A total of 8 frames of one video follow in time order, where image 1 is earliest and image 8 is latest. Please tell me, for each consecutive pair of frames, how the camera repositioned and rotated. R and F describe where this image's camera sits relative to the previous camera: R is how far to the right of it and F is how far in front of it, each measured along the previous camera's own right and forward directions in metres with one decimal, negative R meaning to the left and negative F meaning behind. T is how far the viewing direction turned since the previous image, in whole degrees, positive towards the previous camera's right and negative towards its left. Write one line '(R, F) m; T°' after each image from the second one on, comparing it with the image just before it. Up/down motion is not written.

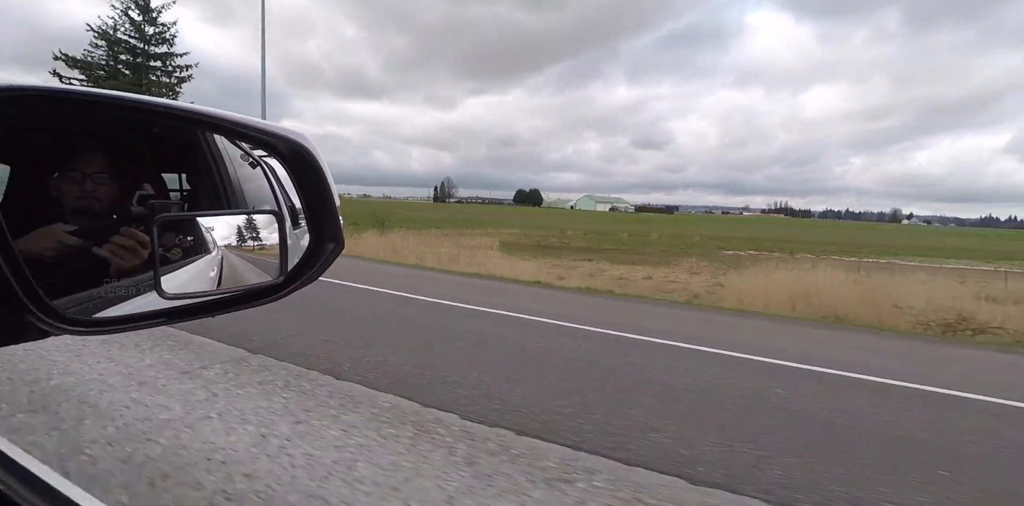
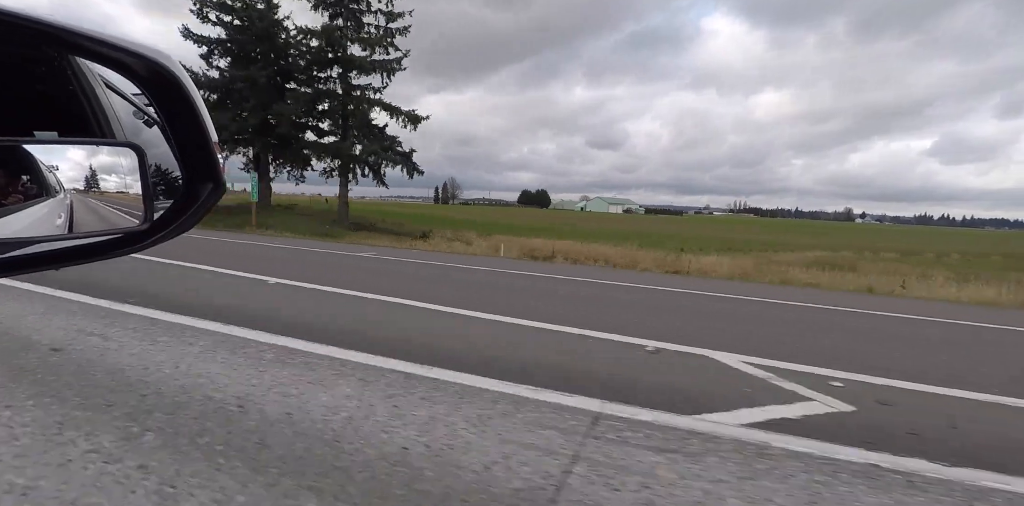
(-2.8, +1.7) m; +6°
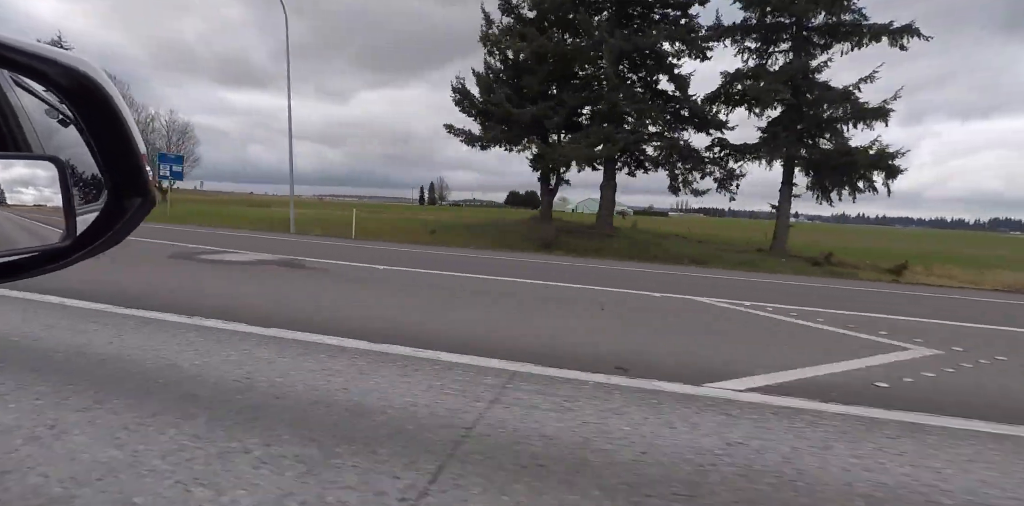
(-2.8, +1.1) m; +7°
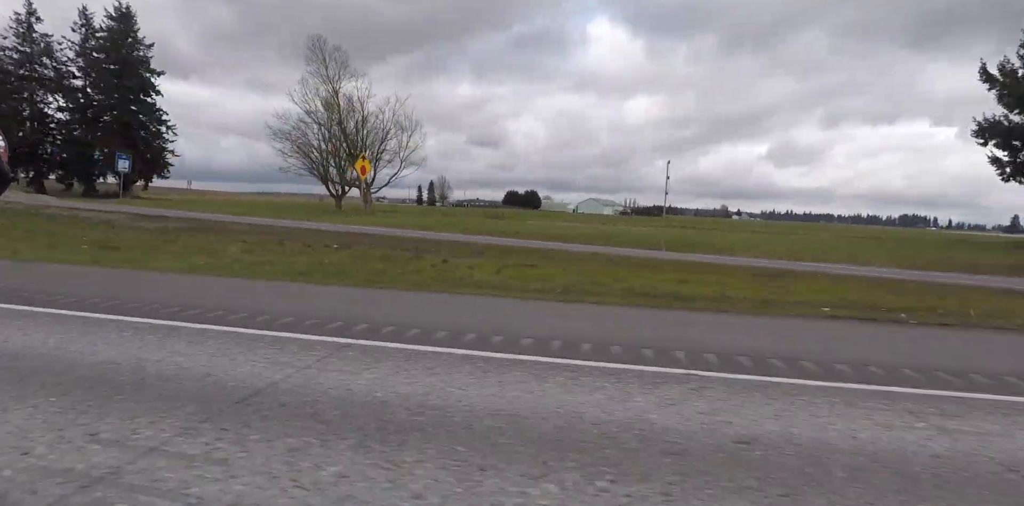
(-3.5, +0.9) m; +8°
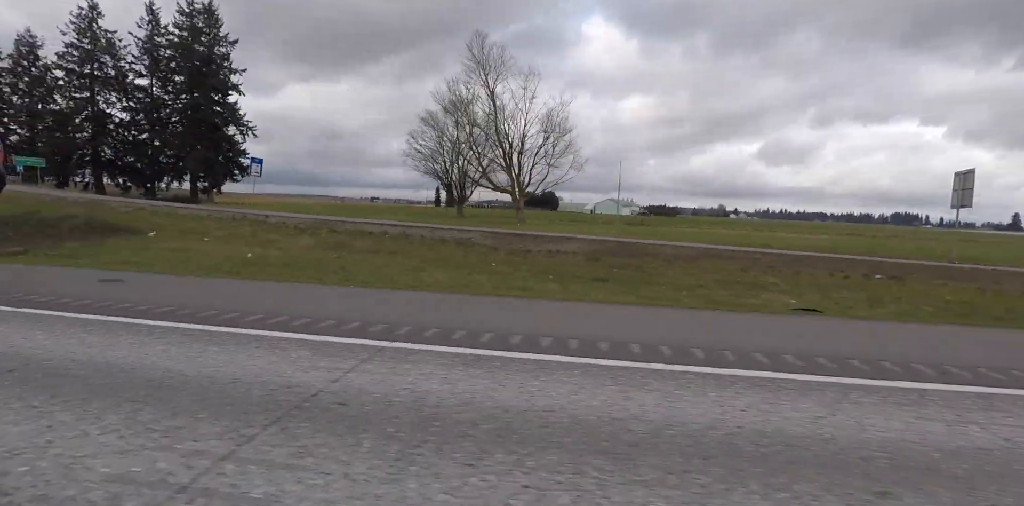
(-1.5, +0.2) m; +2°
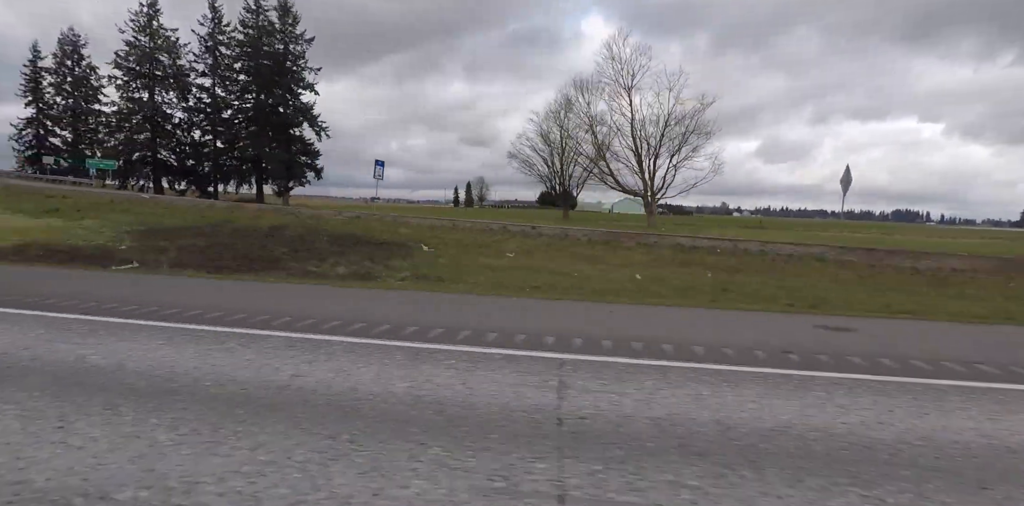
(-1.2, +0.2) m; +1°
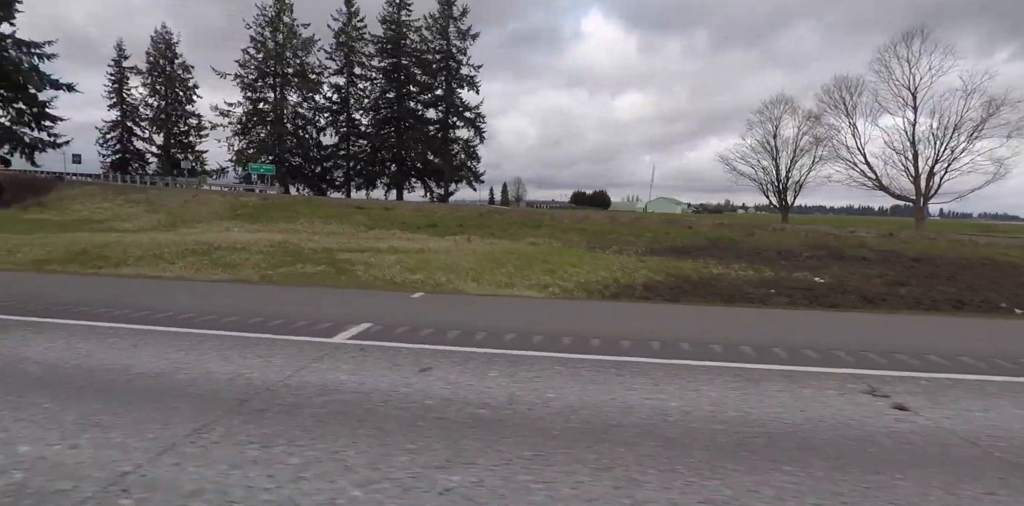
(-2.3, +0.4) m; +2°
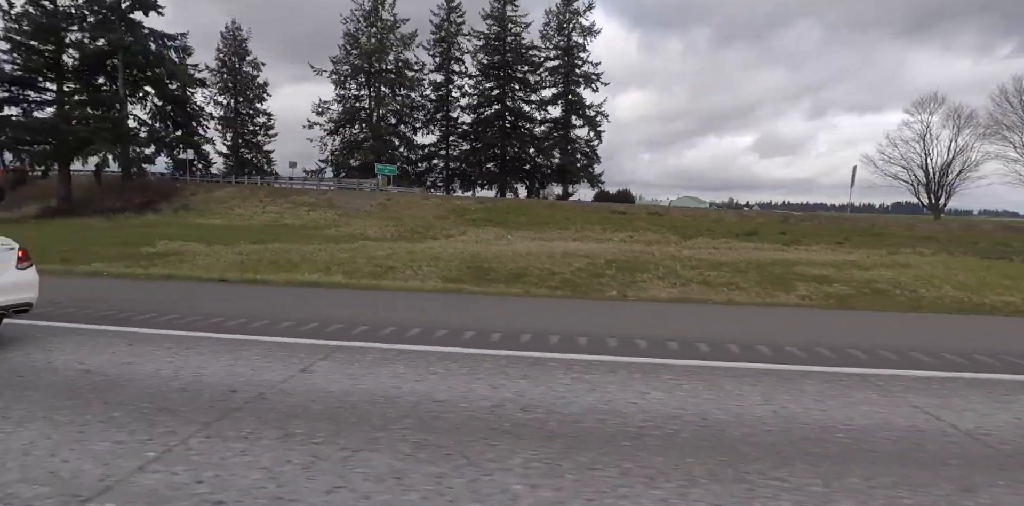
(-1.5, +0.3) m; +1°
